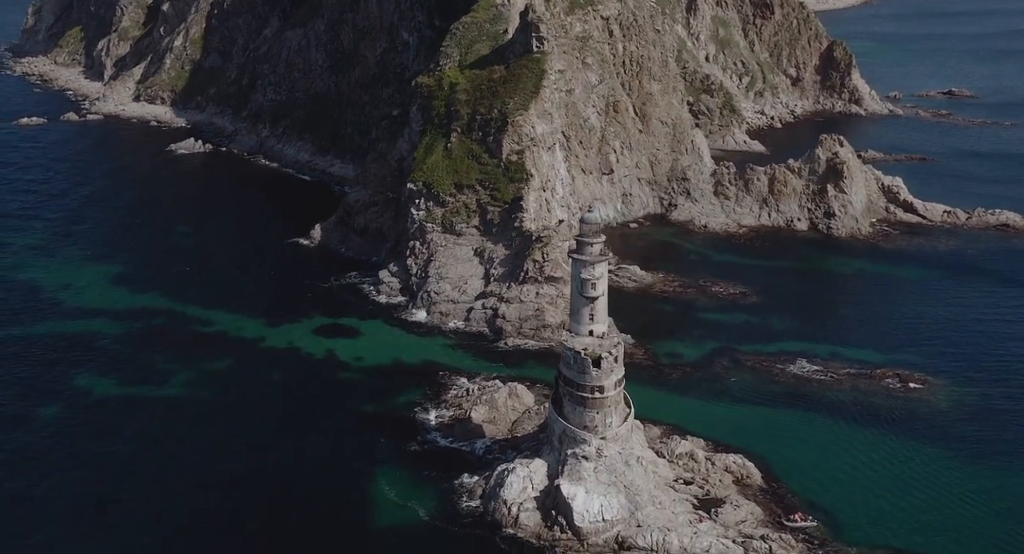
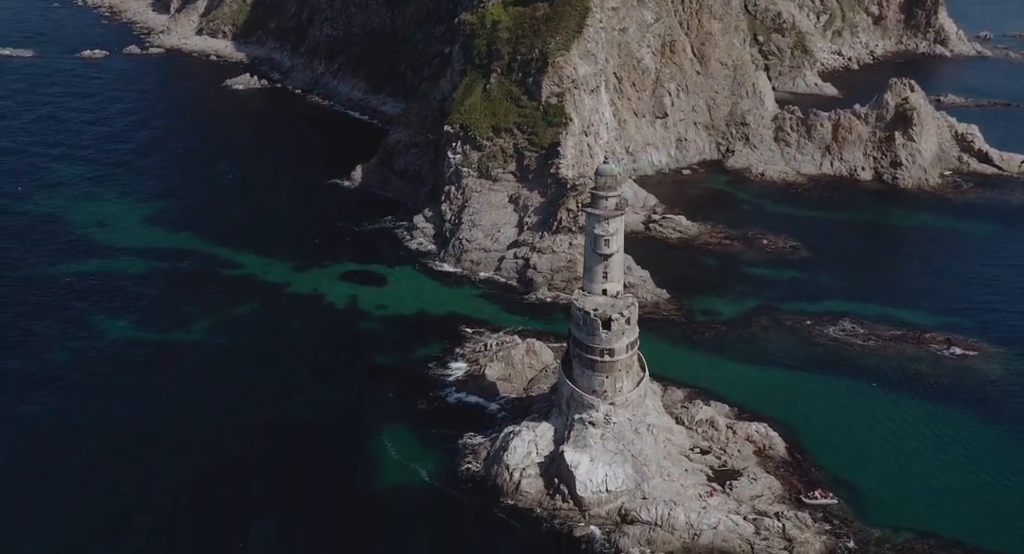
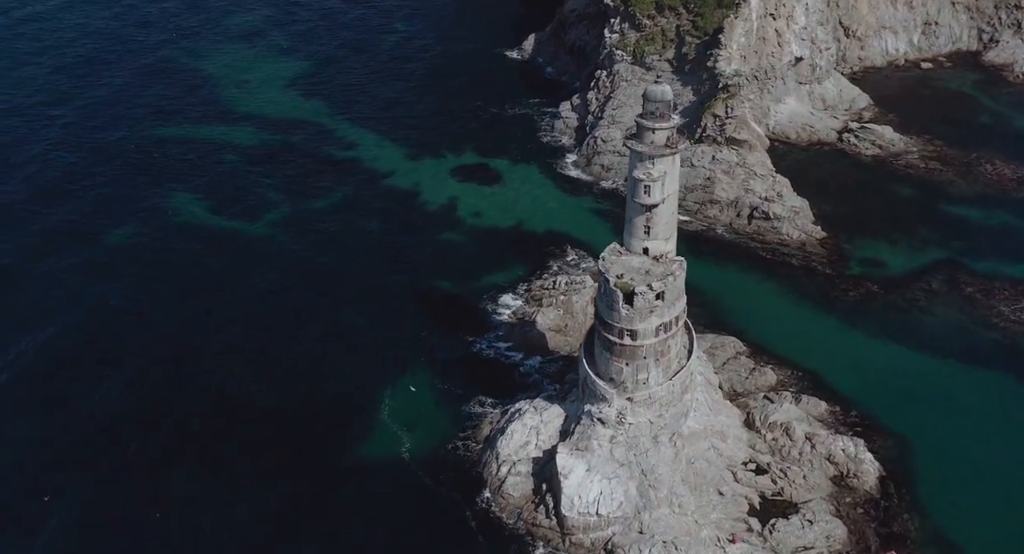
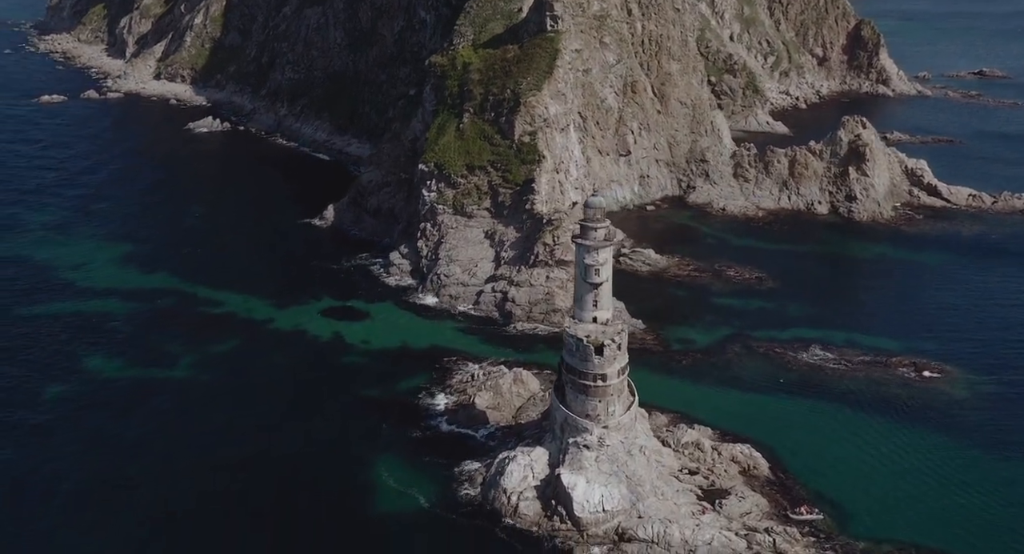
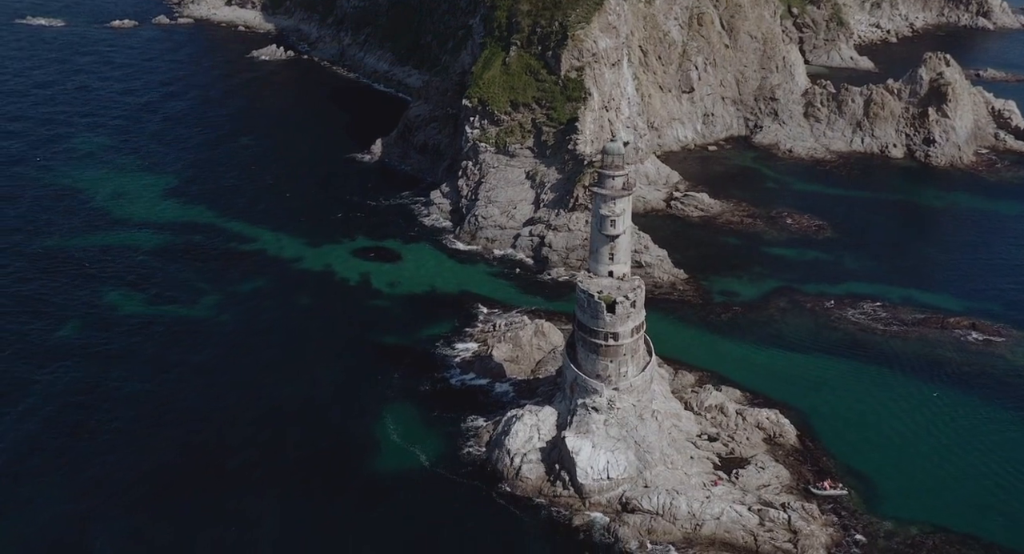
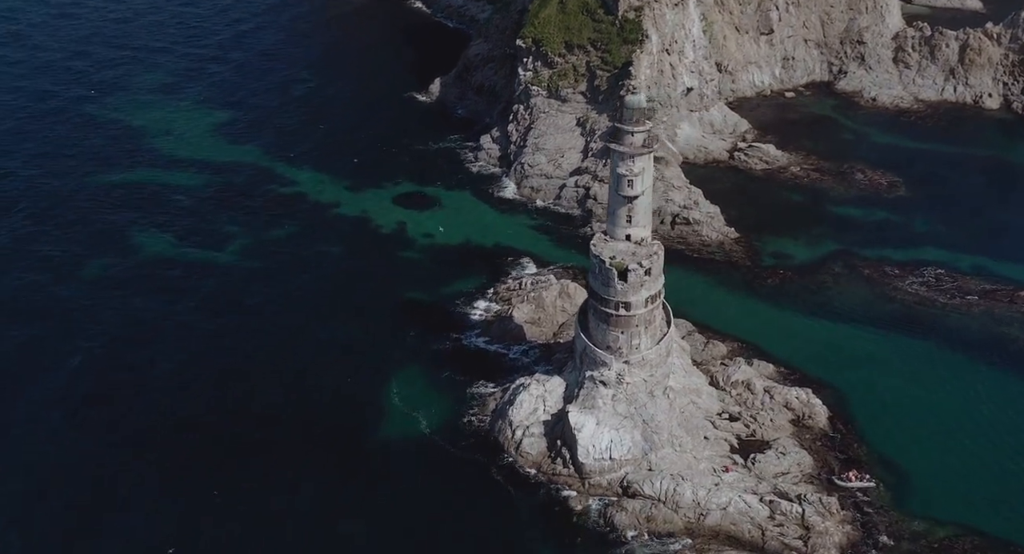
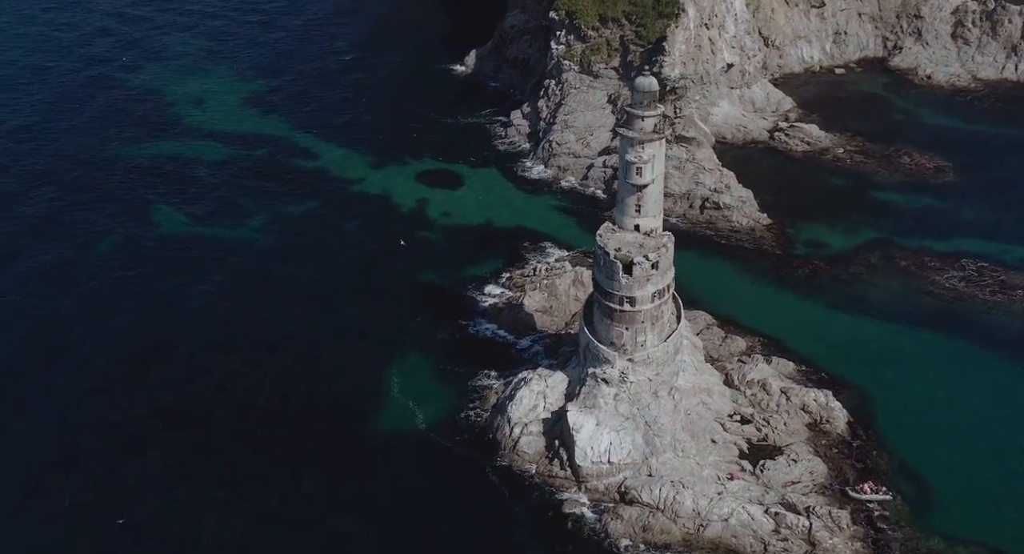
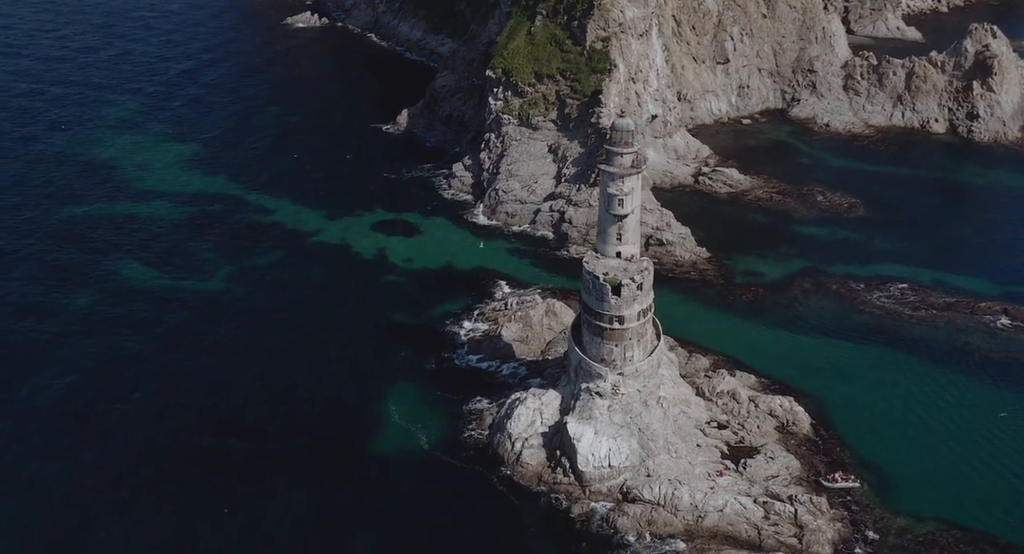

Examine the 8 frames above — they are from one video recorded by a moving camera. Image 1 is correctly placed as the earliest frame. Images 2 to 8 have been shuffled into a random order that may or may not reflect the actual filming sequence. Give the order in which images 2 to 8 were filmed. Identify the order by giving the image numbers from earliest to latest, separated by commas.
4, 2, 5, 8, 6, 7, 3
